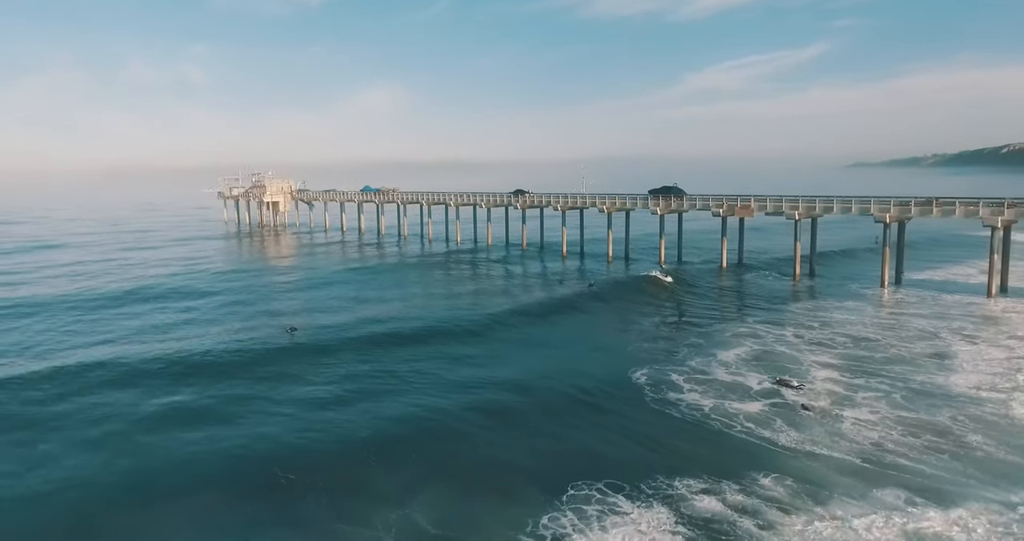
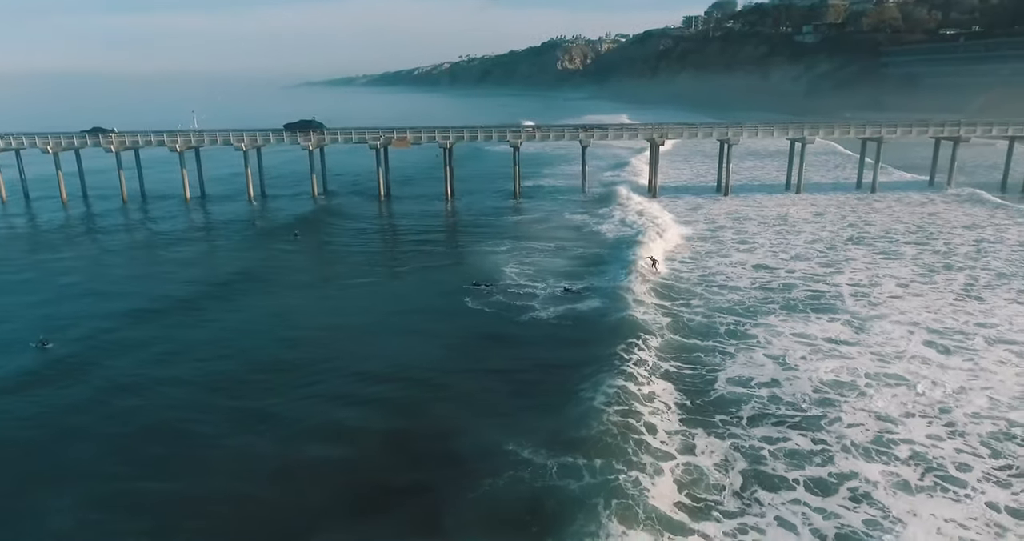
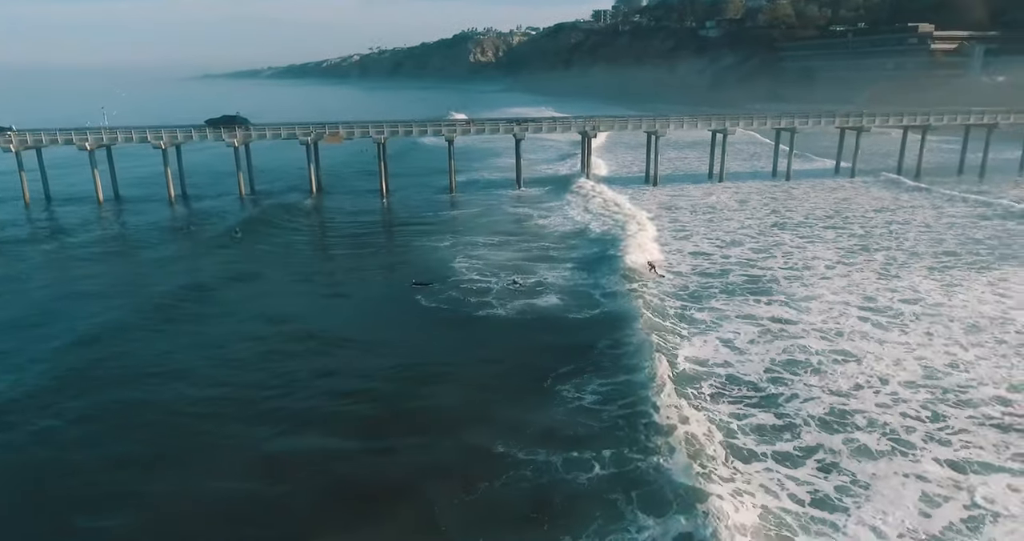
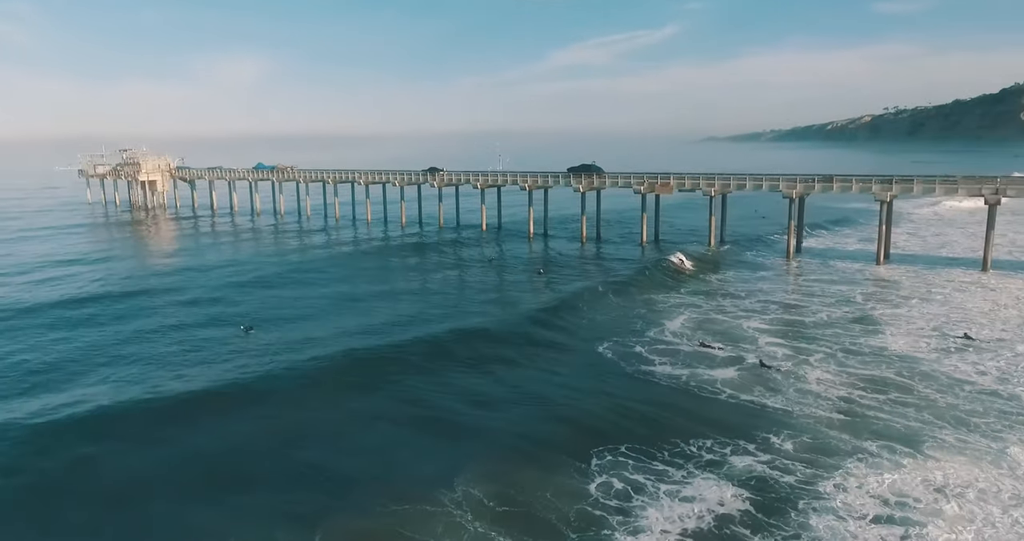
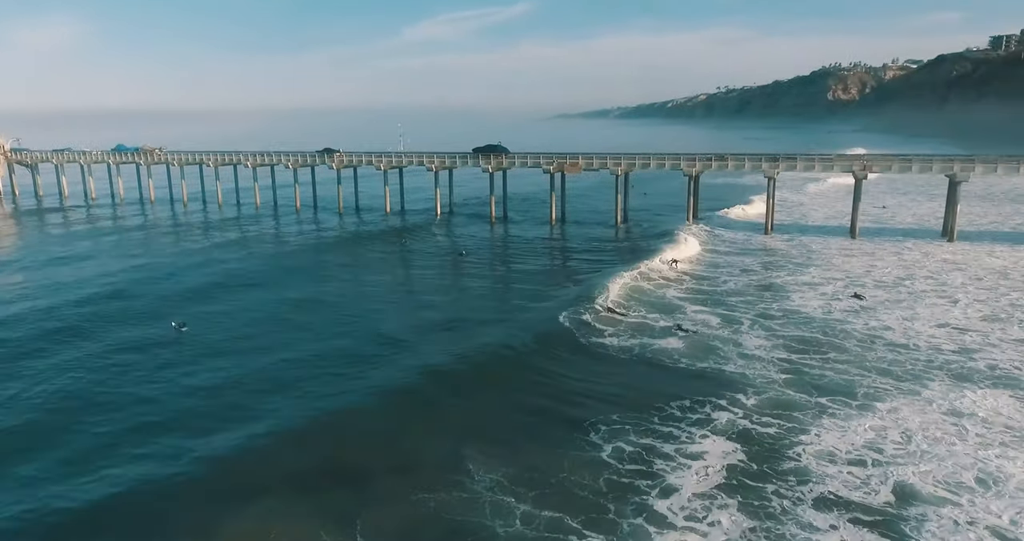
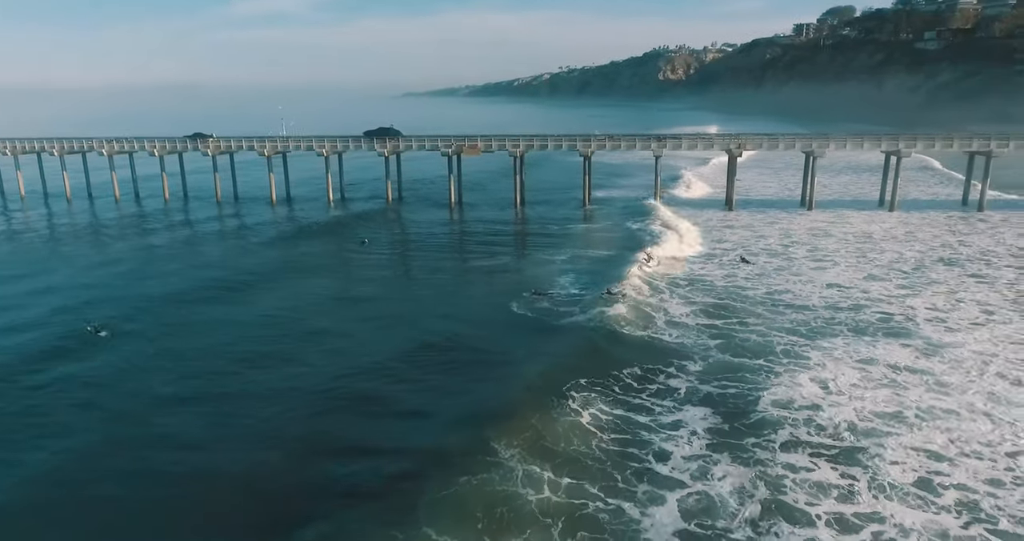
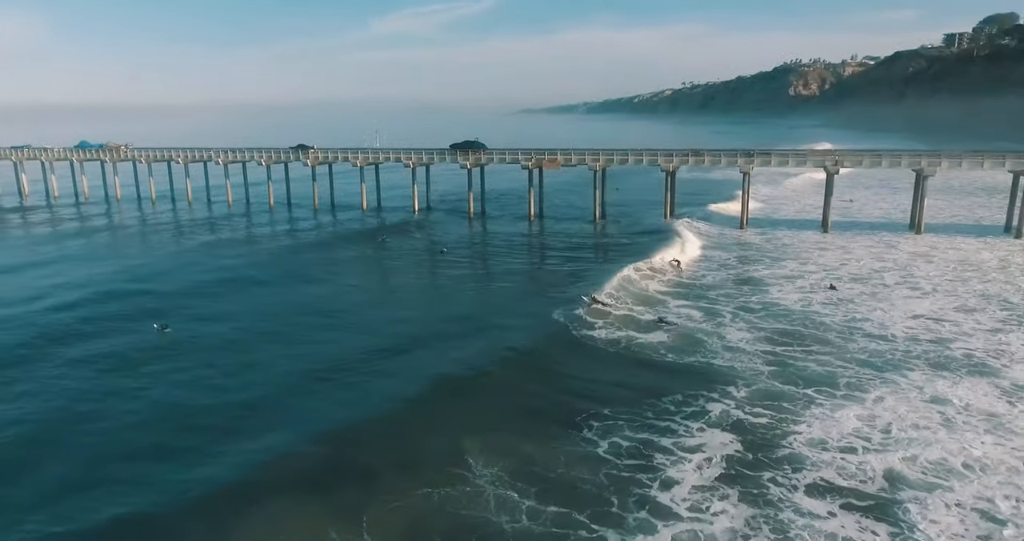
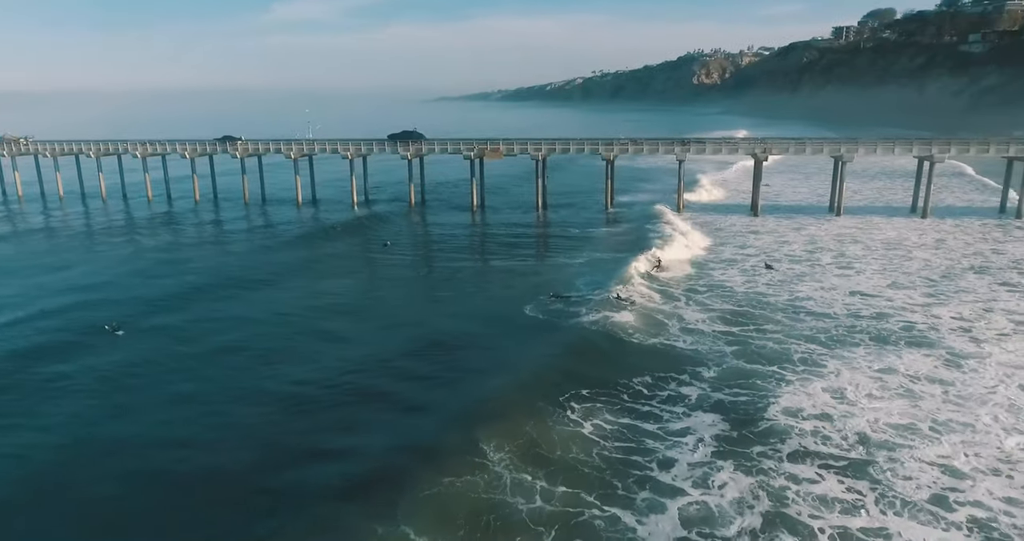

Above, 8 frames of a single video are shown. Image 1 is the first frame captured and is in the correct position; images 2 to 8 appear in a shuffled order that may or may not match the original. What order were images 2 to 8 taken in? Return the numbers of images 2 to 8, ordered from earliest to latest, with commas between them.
4, 5, 7, 8, 6, 2, 3
